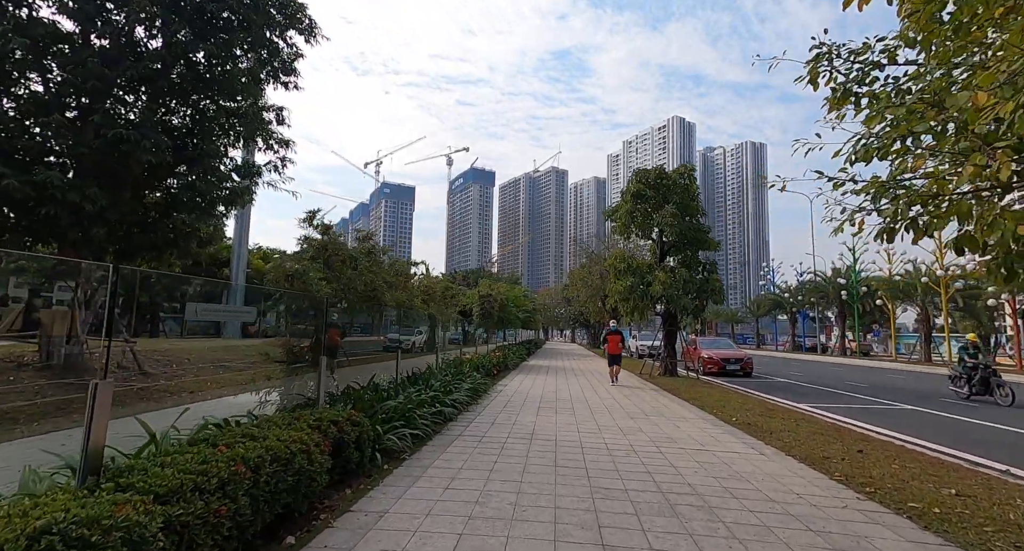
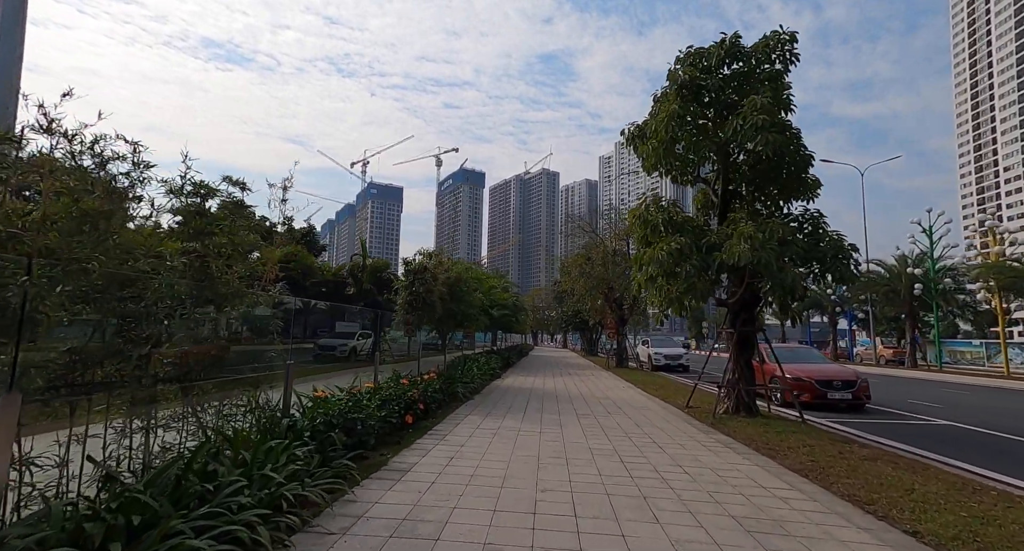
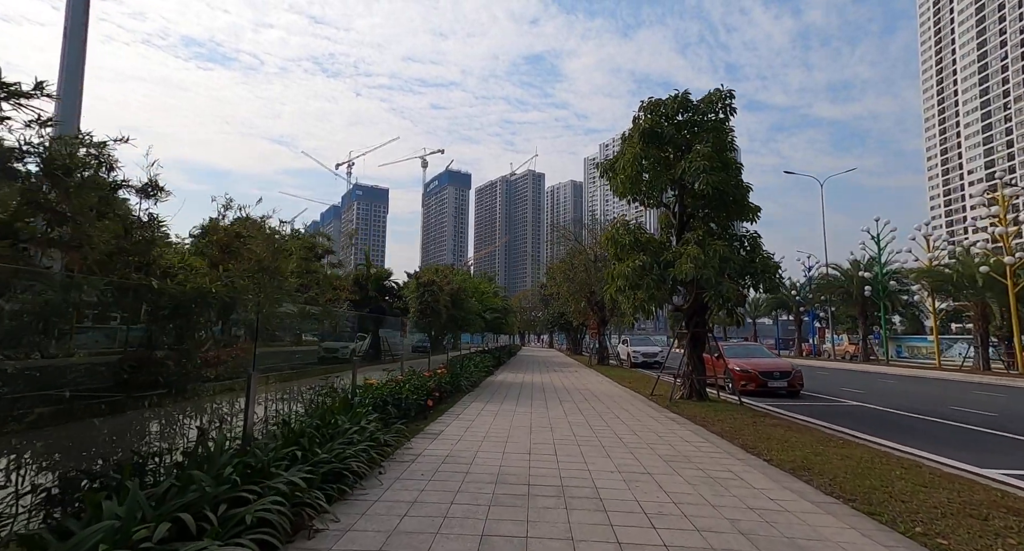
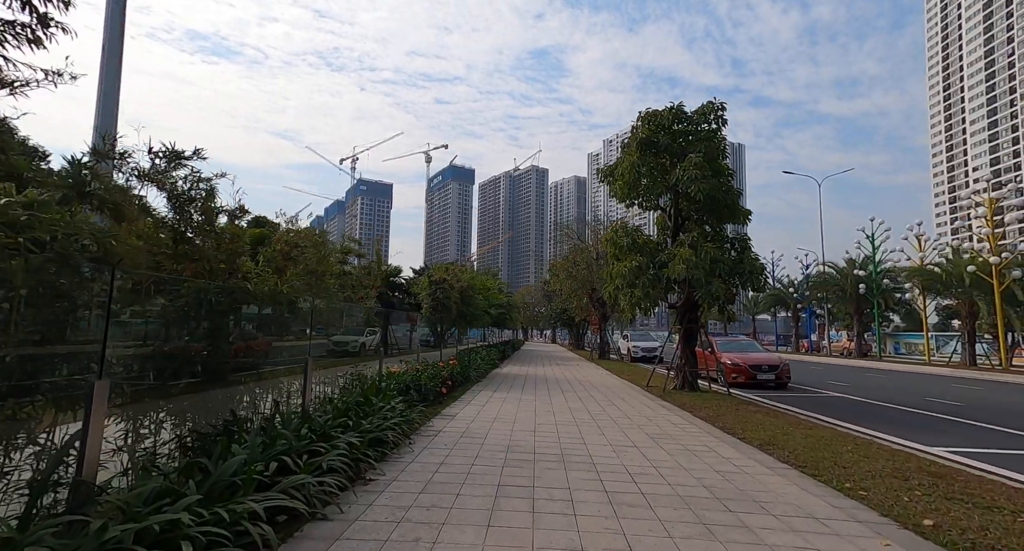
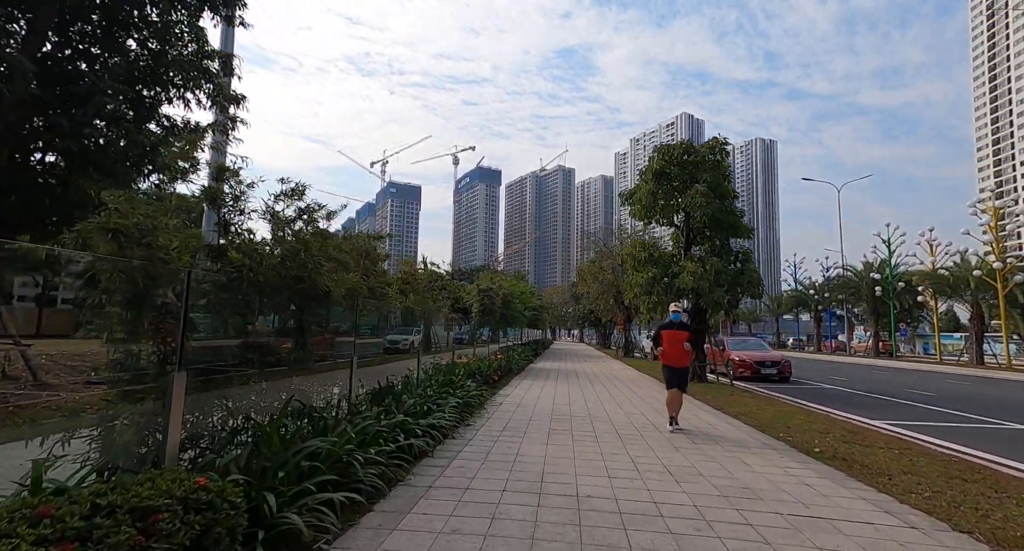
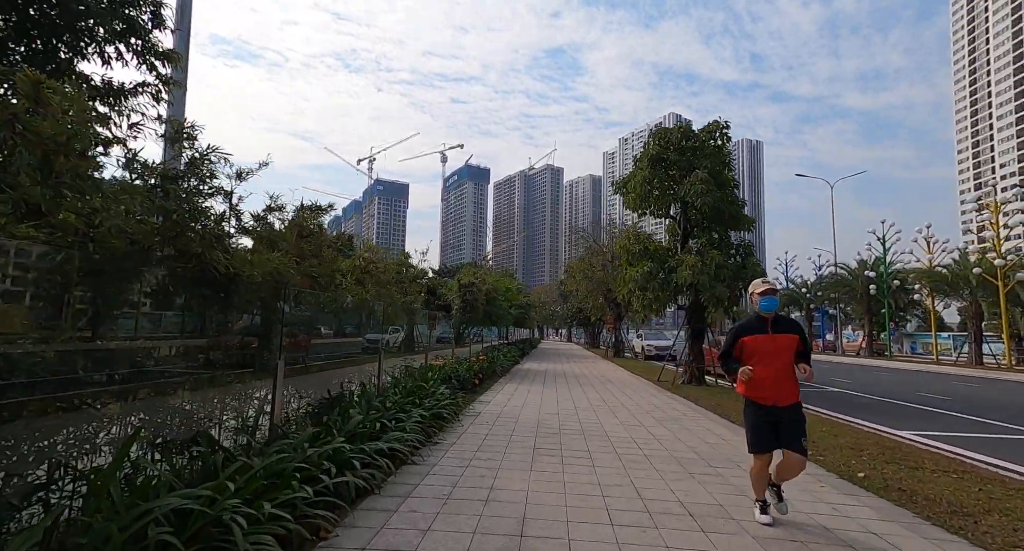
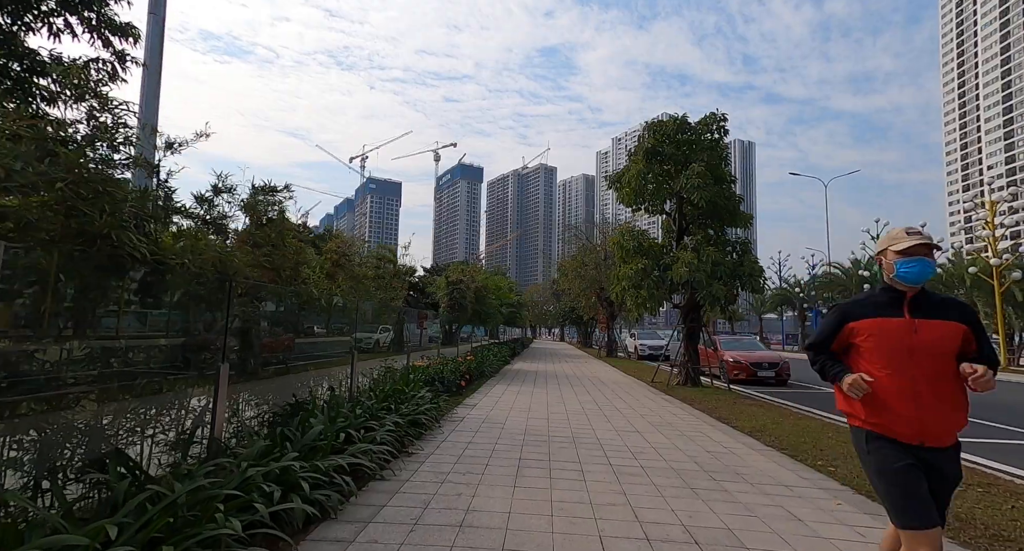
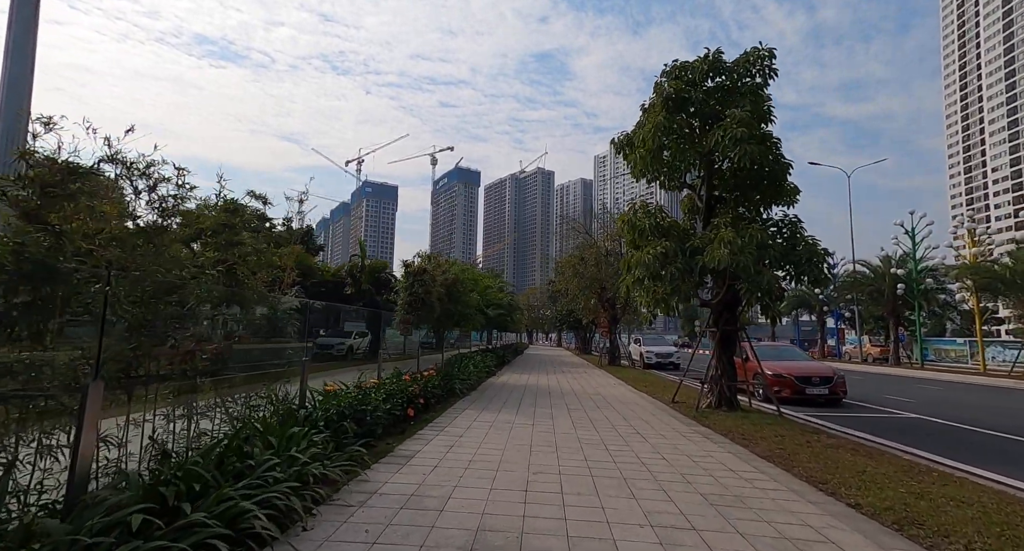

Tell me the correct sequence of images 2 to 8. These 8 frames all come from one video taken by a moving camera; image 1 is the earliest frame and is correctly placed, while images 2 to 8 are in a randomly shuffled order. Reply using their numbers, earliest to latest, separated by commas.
5, 6, 7, 4, 3, 8, 2
